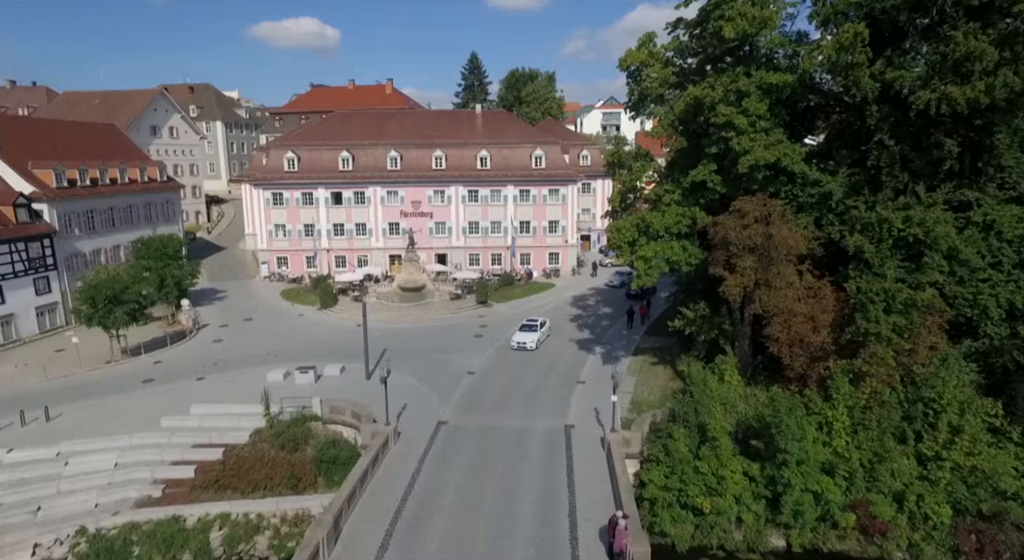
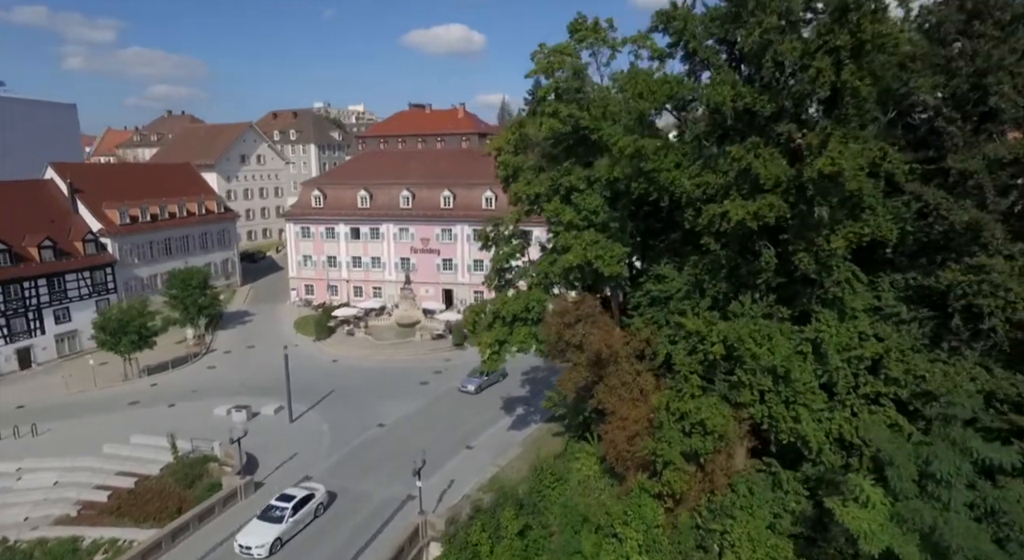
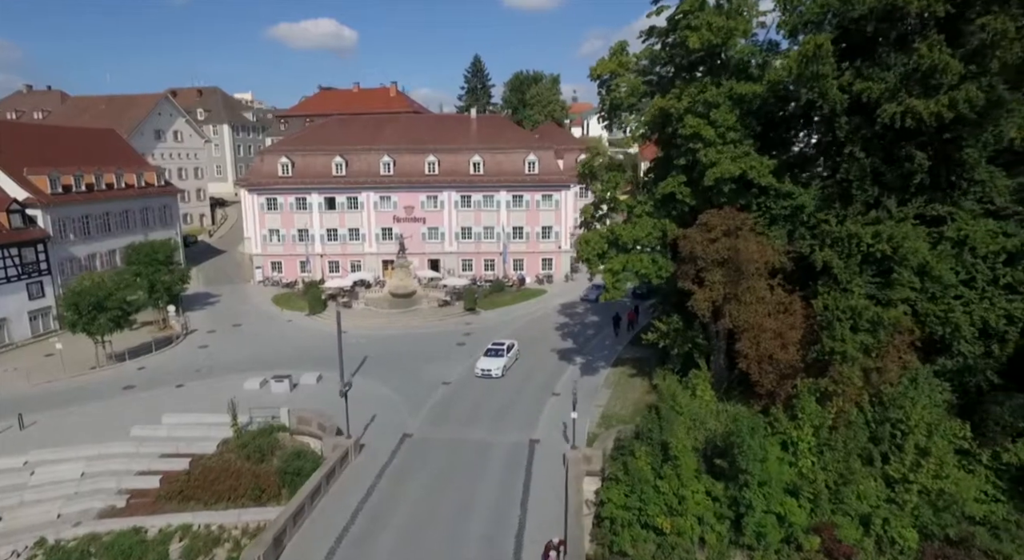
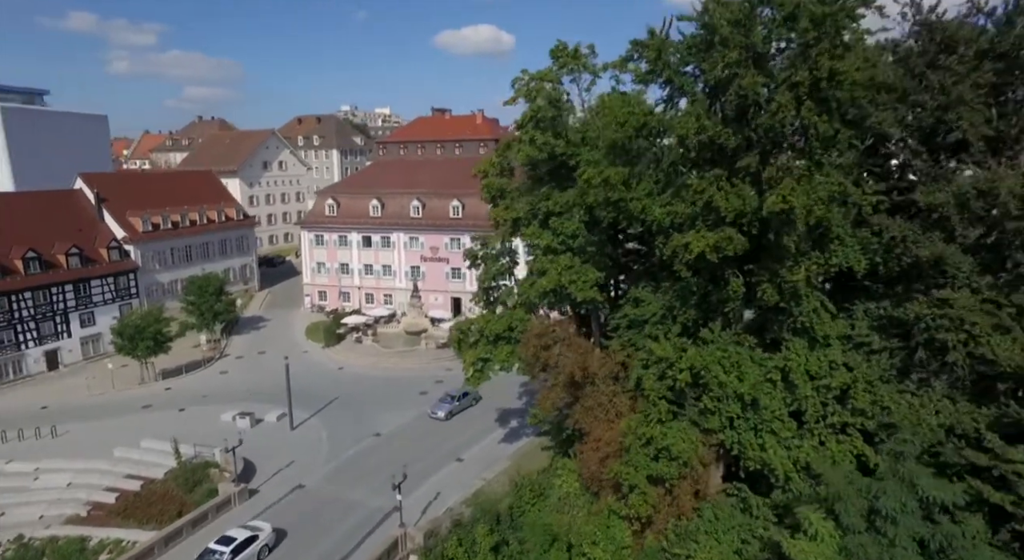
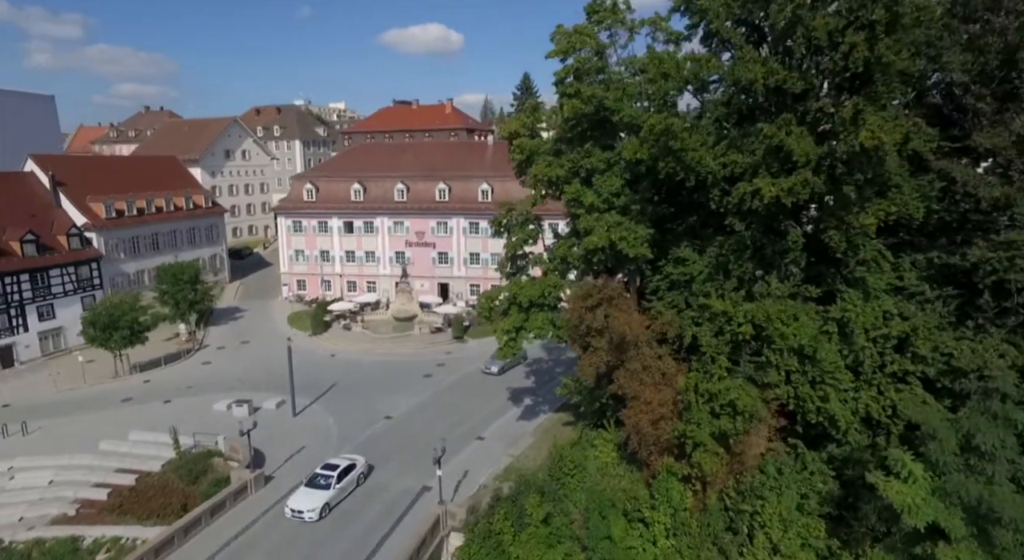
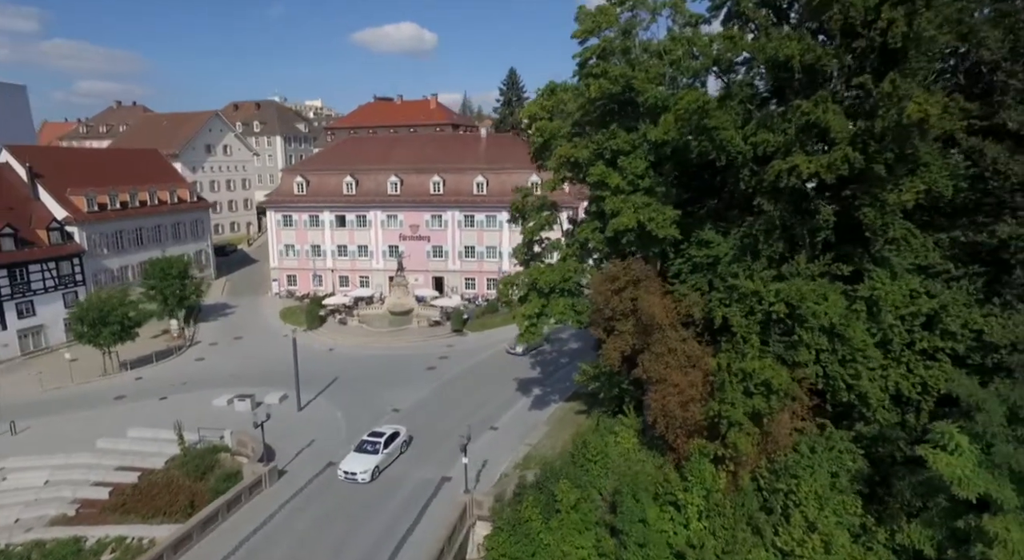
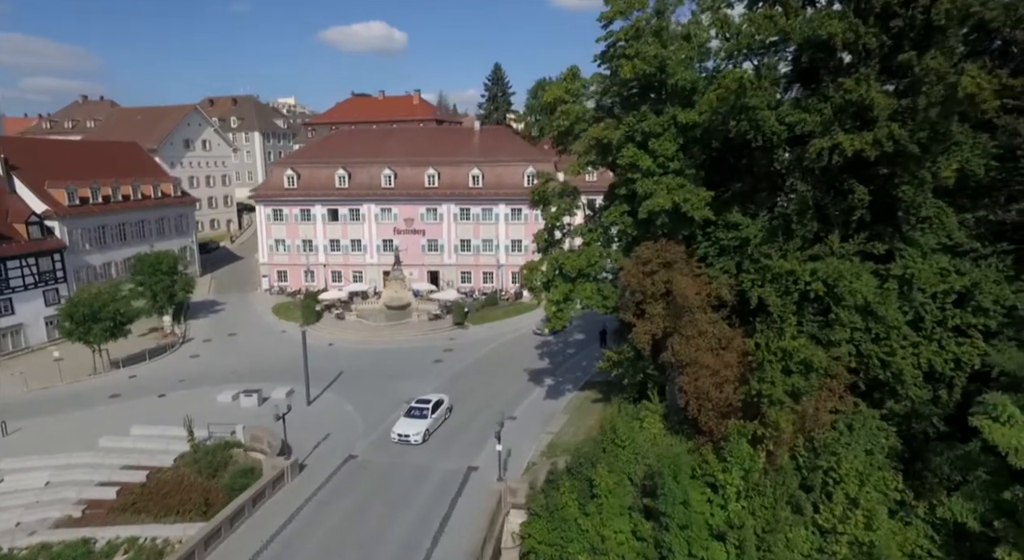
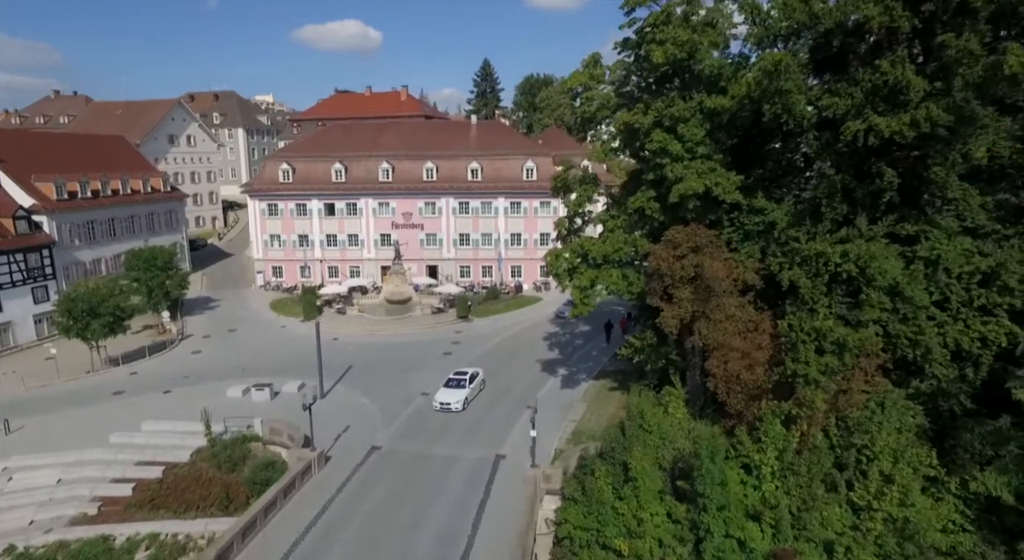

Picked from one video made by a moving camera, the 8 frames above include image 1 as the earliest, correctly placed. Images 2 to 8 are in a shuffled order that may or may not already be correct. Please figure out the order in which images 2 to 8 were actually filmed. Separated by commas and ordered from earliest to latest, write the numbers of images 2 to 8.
3, 8, 7, 6, 5, 2, 4
